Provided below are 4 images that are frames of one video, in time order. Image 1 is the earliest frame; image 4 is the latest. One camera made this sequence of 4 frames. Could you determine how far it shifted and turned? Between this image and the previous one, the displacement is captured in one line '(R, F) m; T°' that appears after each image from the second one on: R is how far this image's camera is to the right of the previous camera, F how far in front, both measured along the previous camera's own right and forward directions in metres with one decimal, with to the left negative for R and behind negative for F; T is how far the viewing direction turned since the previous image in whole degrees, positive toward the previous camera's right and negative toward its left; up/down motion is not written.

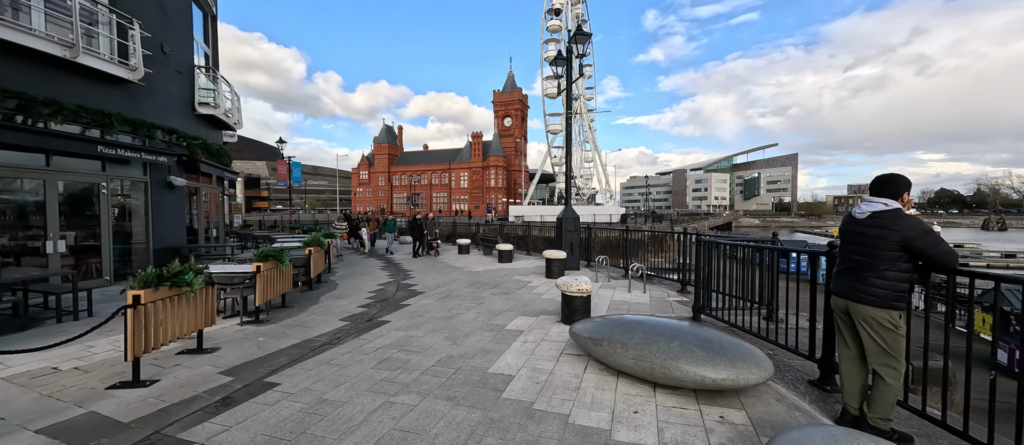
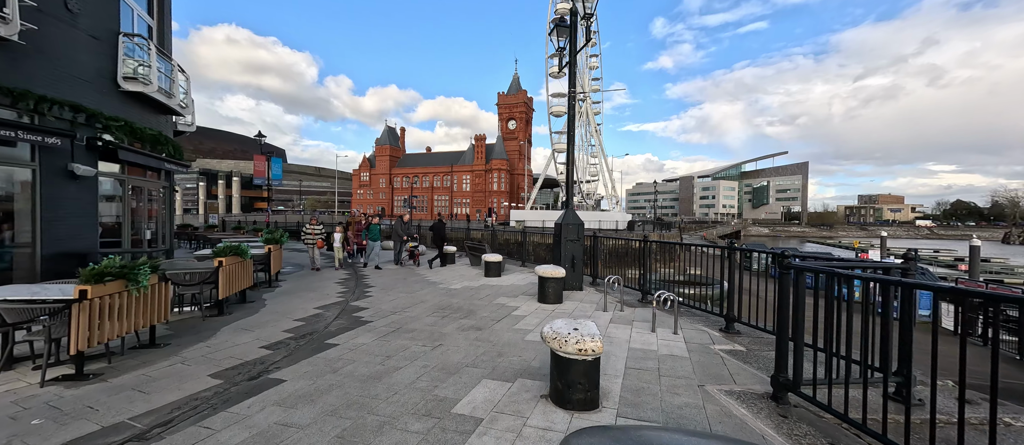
(+0.4, +2.0) m; -1°
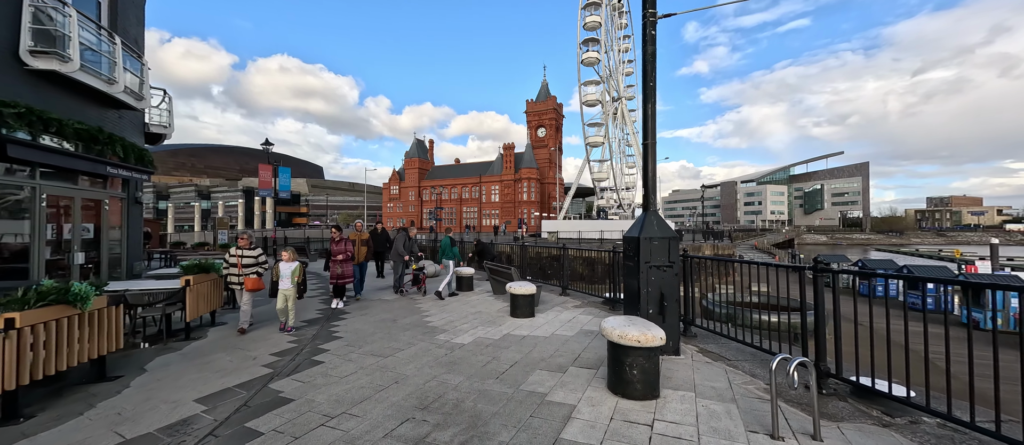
(-0.1, +3.0) m; -5°
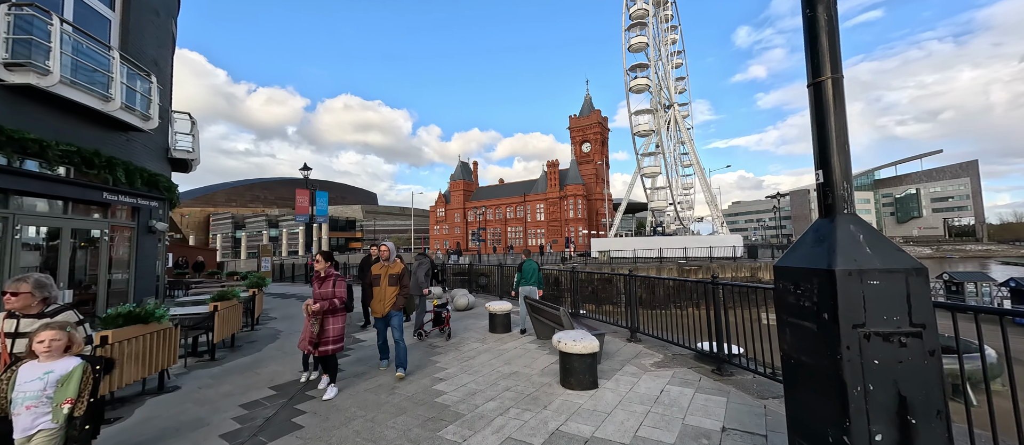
(0.0, +2.0) m; -8°
